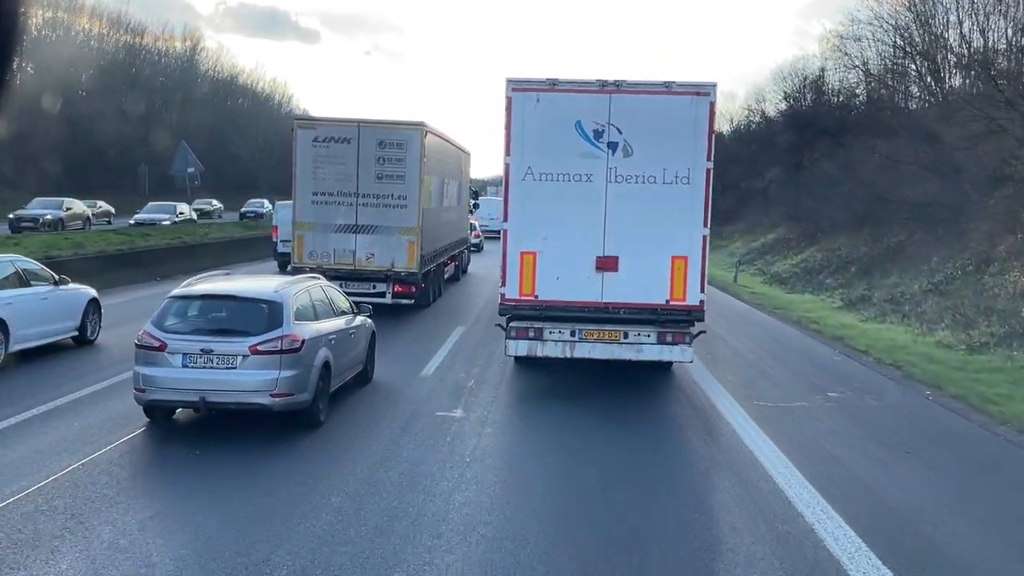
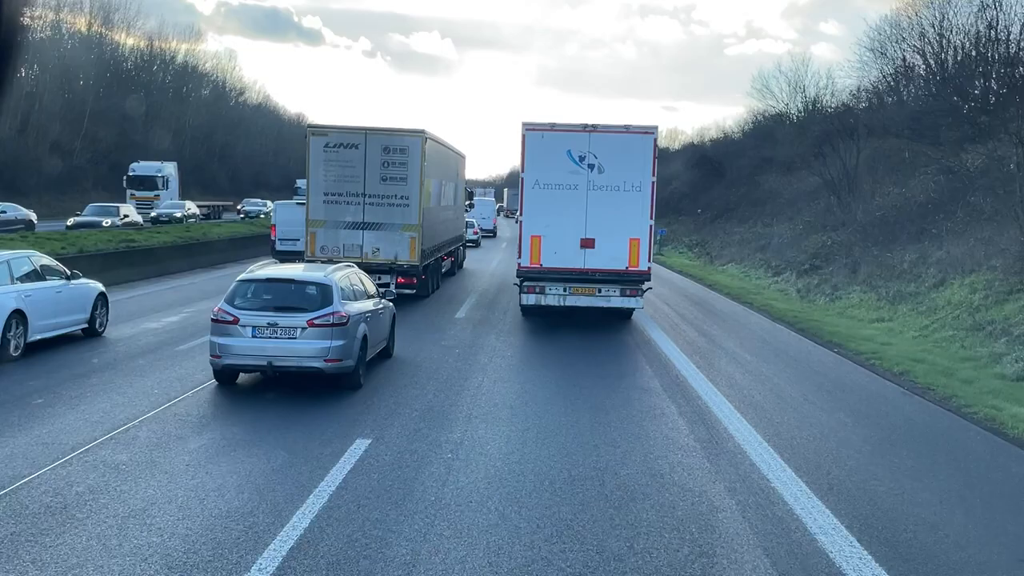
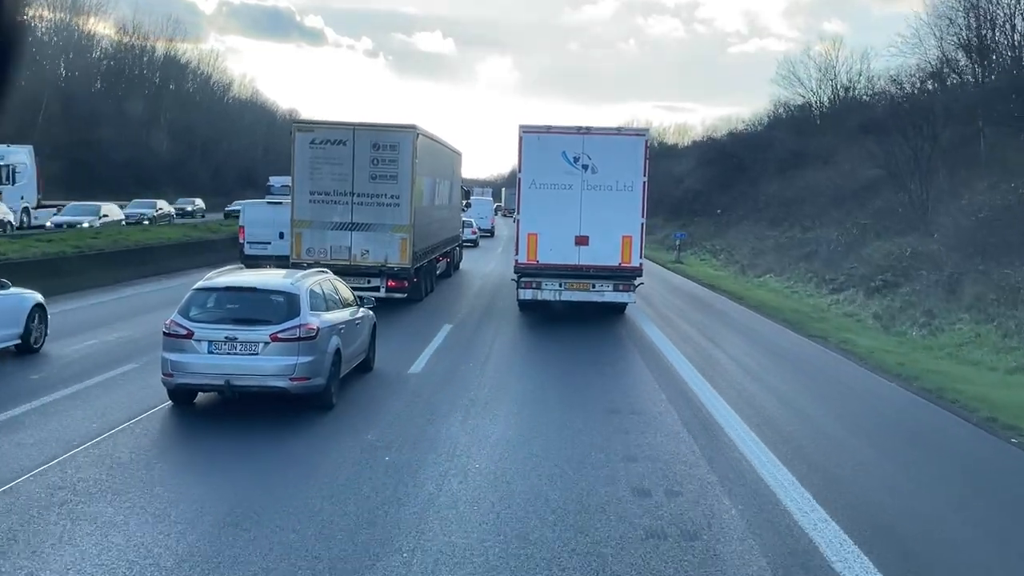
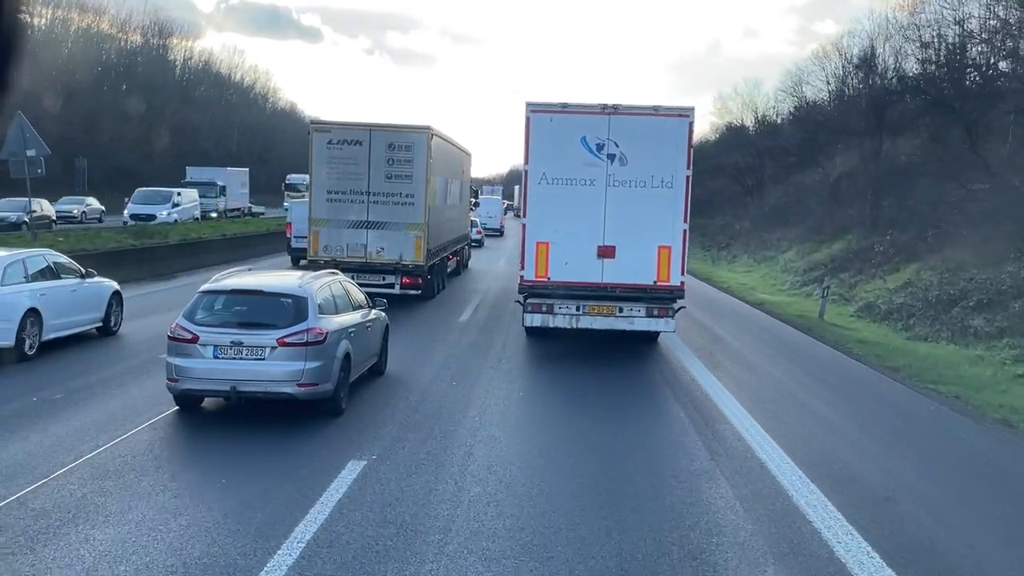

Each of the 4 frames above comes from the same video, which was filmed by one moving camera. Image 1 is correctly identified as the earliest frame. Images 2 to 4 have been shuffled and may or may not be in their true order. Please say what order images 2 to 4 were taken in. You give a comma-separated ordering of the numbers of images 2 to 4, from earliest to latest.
4, 2, 3
